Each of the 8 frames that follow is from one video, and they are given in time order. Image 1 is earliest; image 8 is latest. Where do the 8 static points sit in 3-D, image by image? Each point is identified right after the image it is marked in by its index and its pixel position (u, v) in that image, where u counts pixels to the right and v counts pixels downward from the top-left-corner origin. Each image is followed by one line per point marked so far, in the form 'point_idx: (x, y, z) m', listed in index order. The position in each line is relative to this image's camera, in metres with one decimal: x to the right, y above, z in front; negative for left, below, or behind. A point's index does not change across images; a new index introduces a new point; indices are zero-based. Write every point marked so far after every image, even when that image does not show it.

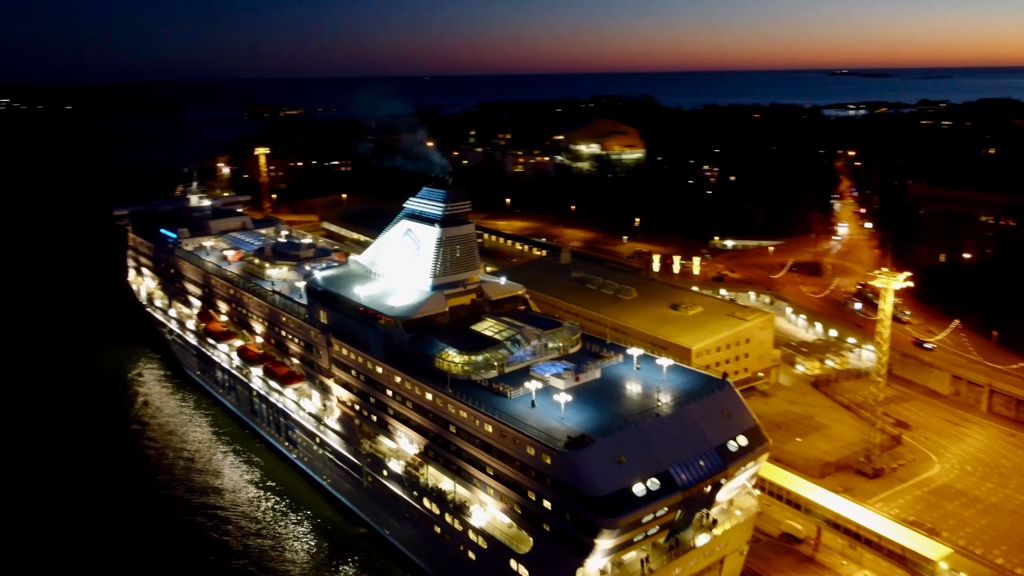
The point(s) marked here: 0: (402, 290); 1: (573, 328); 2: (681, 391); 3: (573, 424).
0: (-2.4, -0.1, +15.0) m
1: (+1.3, -0.8, +14.7) m
2: (+3.0, -1.8, +12.6) m
3: (+1.0, -2.2, +11.3) m
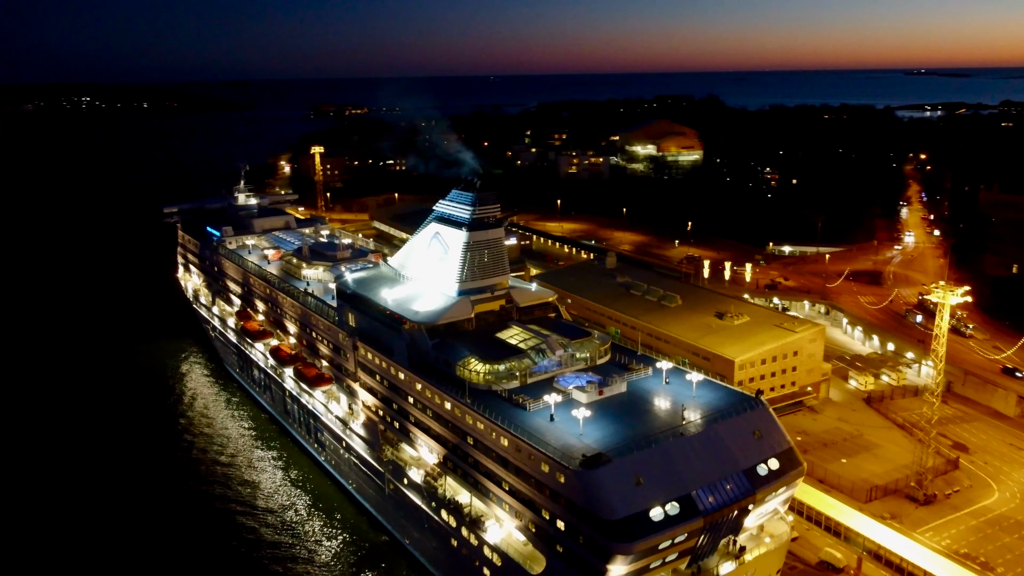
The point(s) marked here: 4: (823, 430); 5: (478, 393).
0: (-1.8, -0.2, +14.8) m
1: (+1.8, -1.0, +14.2) m
2: (+3.4, -2.1, +12.0) m
3: (+1.3, -2.3, +10.8) m
4: (+8.7, -4.0, +19.7) m
5: (-0.6, -1.8, +12.3) m
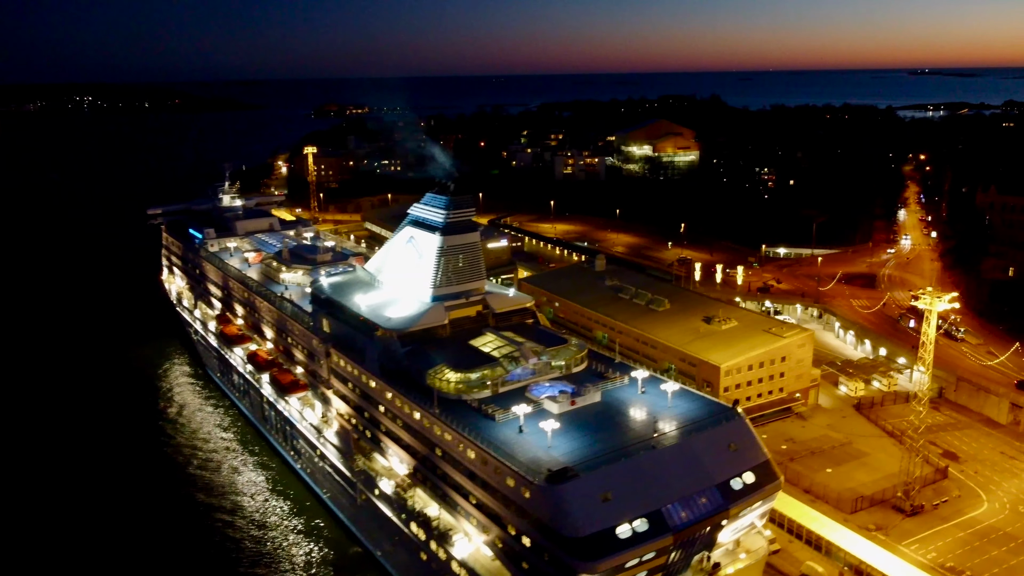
0: (-2.3, -0.3, +14.5) m
1: (+1.3, -1.1, +13.8) m
2: (+2.9, -2.2, +11.7) m
3: (+0.7, -2.5, +10.5) m
4: (+8.2, -4.1, +19.3) m
5: (-1.1, -2.0, +12.0) m
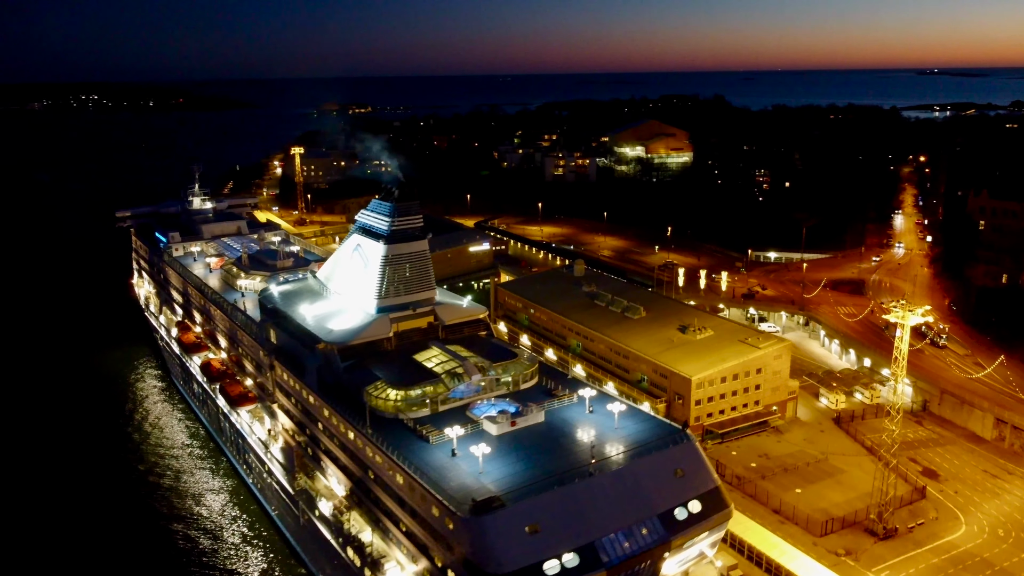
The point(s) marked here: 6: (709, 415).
0: (-3.3, -0.5, +13.8) m
1: (+0.3, -1.3, +13.2) m
2: (+1.9, -2.4, +11.0) m
3: (-0.3, -2.7, +9.8) m
4: (+7.3, -4.4, +18.6) m
5: (-2.0, -2.2, +11.4) m
6: (+5.4, -3.4, +19.0) m
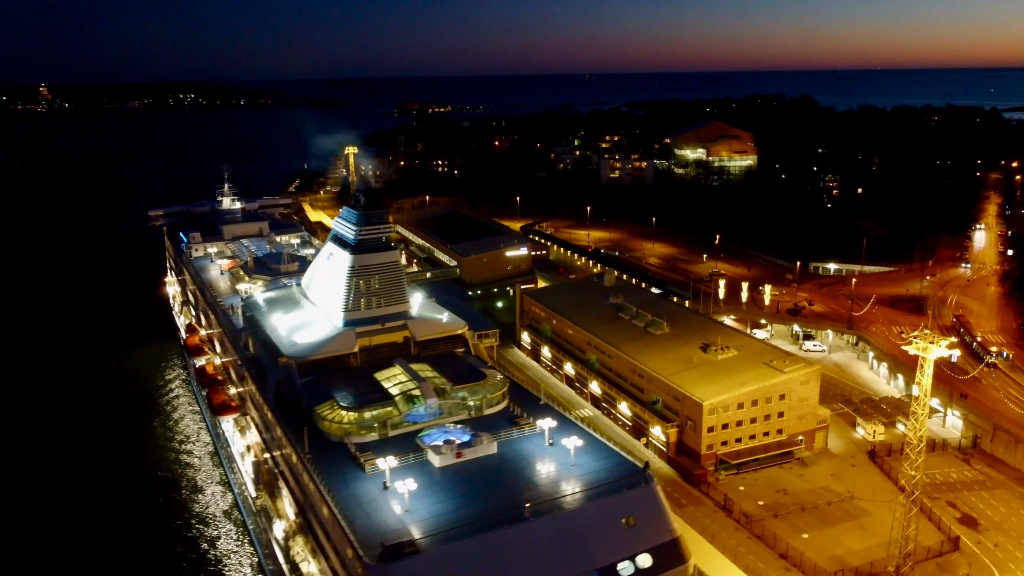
0: (-3.7, -0.7, +13.3) m
1: (-0.2, -1.6, +12.3) m
2: (+1.1, -2.8, +10.0) m
3: (-1.2, -3.0, +9.0) m
4: (+7.1, -4.9, +17.0) m
5: (-2.8, -2.4, +10.7) m
6: (+5.3, -3.9, +17.6) m
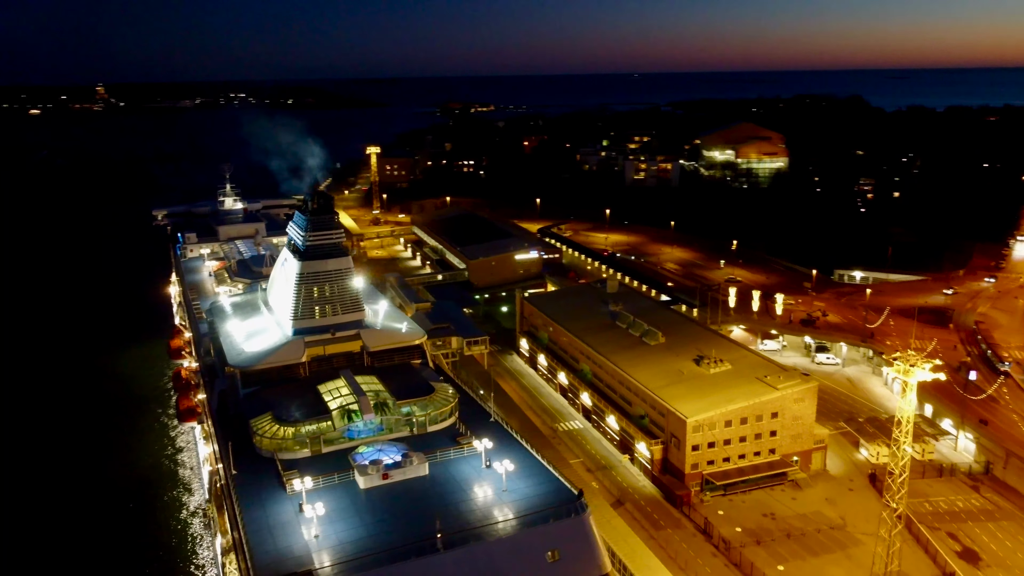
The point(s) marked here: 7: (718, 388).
0: (-4.5, -0.8, +13.0) m
1: (-1.1, -1.8, +11.7) m
2: (+0.1, -3.0, +9.4) m
3: (-2.2, -3.1, +8.5) m
4: (+6.5, -5.2, +16.1) m
5: (-3.7, -2.5, +10.3) m
6: (+4.7, -4.2, +16.8) m
7: (+5.2, -2.5, +17.7) m
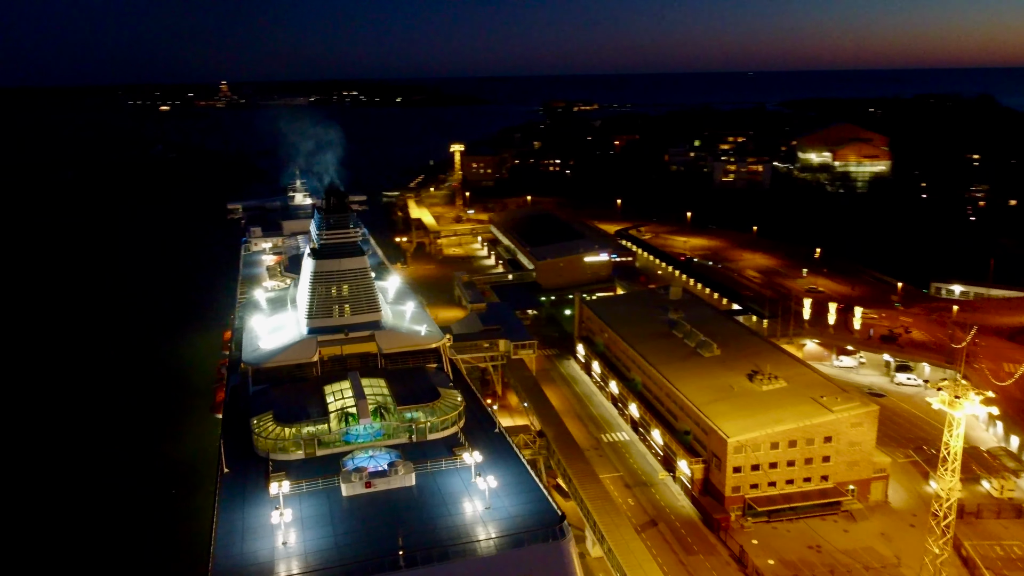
0: (-4.2, -0.8, +13.1) m
1: (-1.0, -1.9, +11.4) m
2: (-0.2, -3.1, +8.9) m
3: (-2.6, -3.2, +8.4) m
4: (+7.0, -5.5, +14.7) m
5: (-3.8, -2.5, +10.4) m
6: (+5.4, -4.4, +15.7) m
7: (+6.0, -2.8, +16.5) m
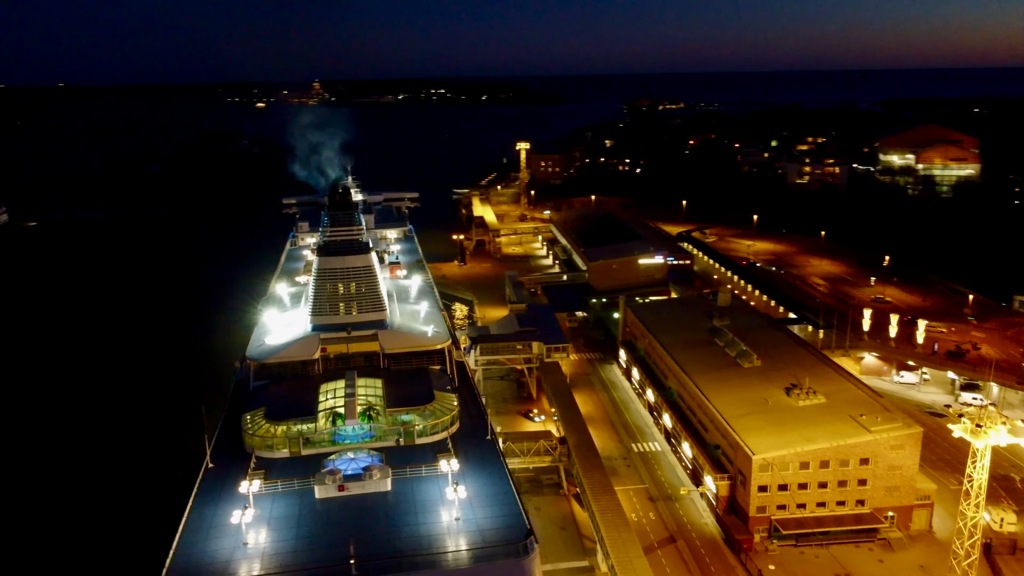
0: (-4.0, -0.7, +13.3) m
1: (-1.1, -1.9, +11.3) m
2: (-0.6, -3.1, +8.7) m
3: (-3.1, -3.2, +8.5) m
4: (+7.1, -5.7, +13.7) m
5: (-4.0, -2.5, +10.6) m
6: (+5.6, -4.6, +14.8) m
7: (+6.4, -3.0, +15.5) m
